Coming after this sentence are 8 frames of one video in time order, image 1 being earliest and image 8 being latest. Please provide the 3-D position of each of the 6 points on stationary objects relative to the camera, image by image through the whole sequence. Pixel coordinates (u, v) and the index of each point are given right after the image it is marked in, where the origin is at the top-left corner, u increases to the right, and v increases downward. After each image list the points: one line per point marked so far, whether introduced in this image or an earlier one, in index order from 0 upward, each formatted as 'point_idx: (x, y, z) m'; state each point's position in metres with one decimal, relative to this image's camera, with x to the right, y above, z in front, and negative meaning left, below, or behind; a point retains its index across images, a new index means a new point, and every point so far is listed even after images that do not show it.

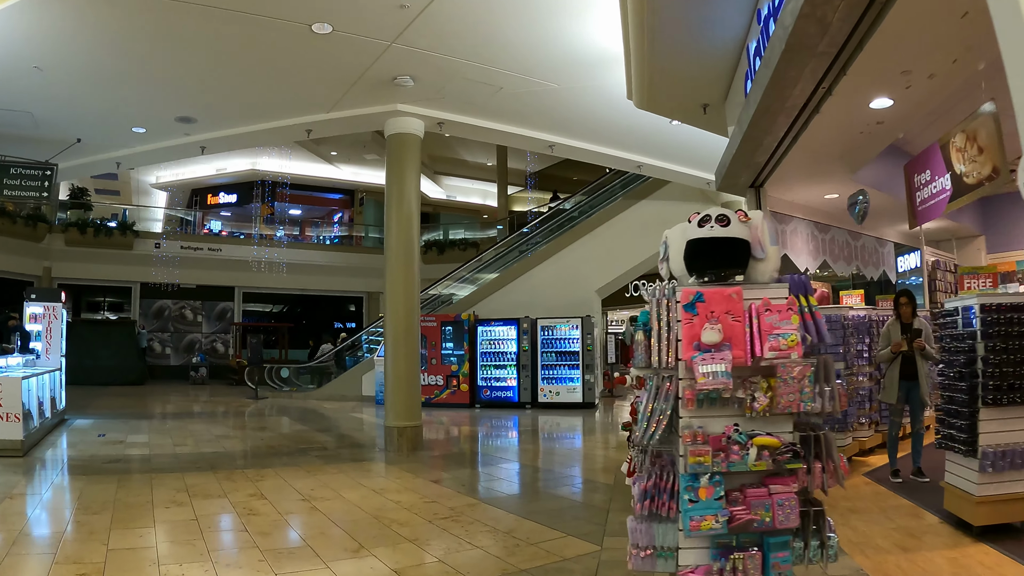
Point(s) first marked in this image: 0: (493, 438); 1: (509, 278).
0: (-0.3, -2.1, +8.4) m
1: (-0.1, +0.2, +11.4) m
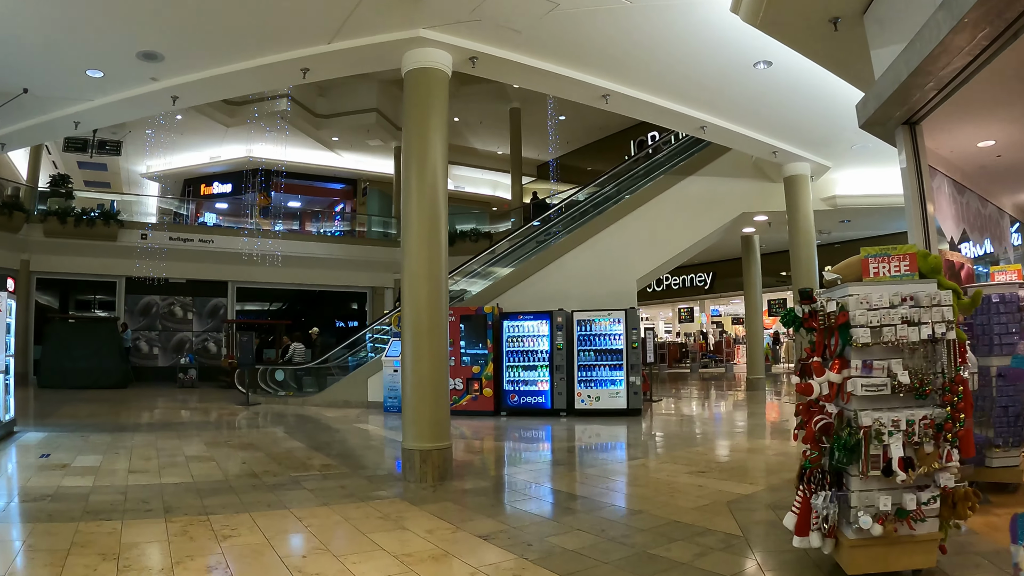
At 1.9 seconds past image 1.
0: (+0.2, -1.9, +6.9) m
1: (+0.4, +0.4, +9.8) m
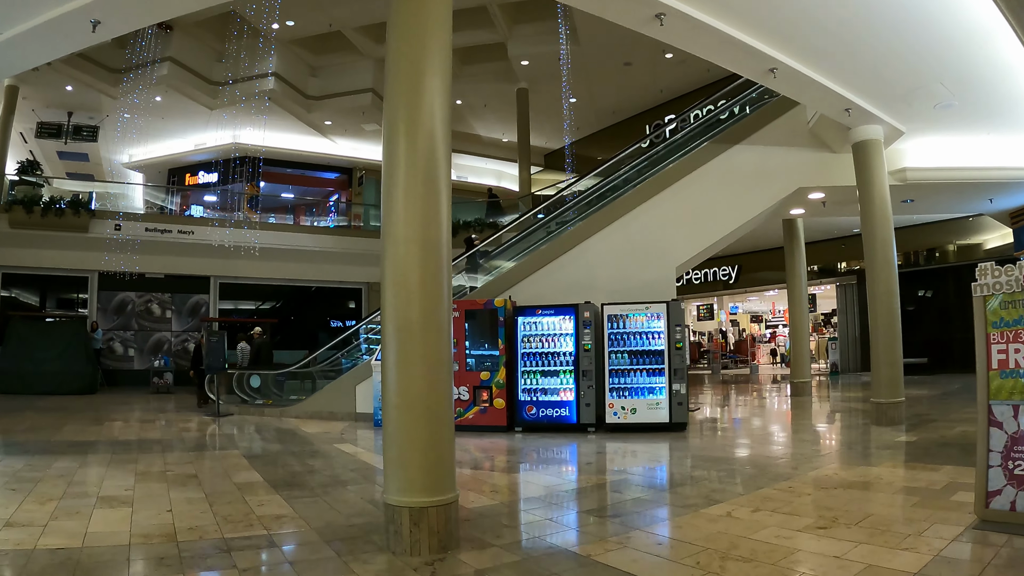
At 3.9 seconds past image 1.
0: (+0.4, -1.7, +5.3) m
1: (+0.6, +0.5, +8.3) m
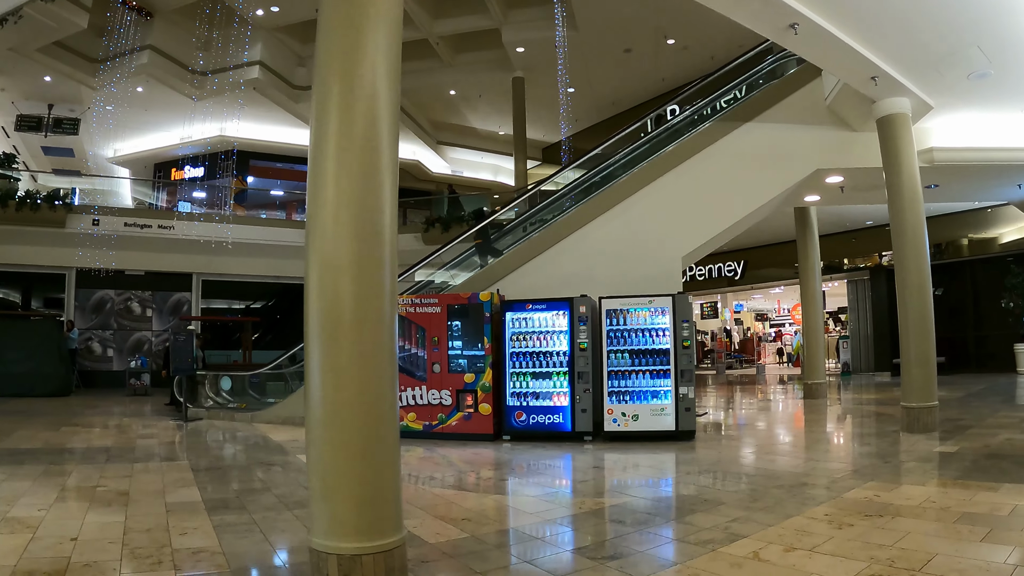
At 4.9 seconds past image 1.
0: (+0.2, -1.7, +4.6) m
1: (+0.5, +0.6, +7.5) m
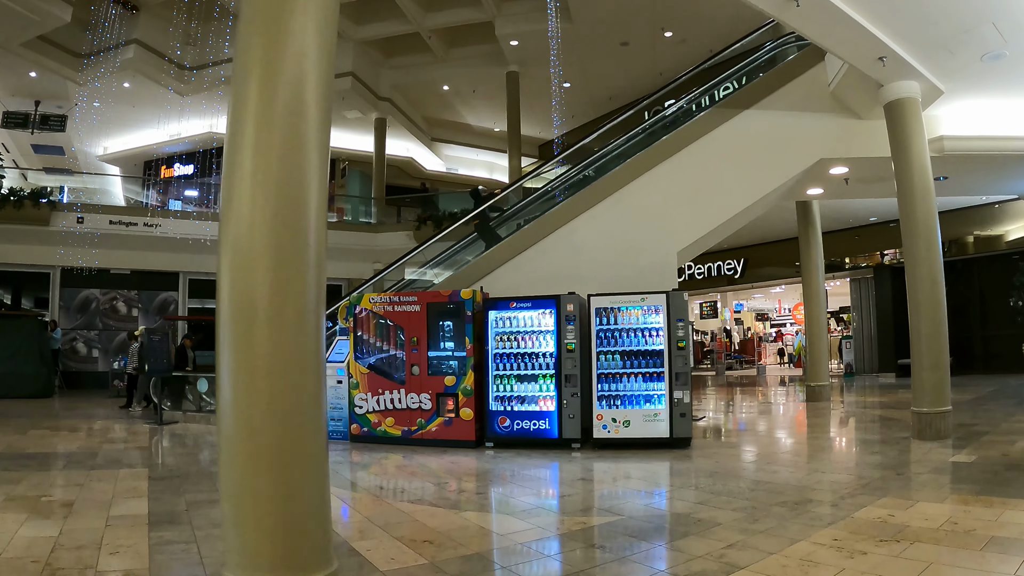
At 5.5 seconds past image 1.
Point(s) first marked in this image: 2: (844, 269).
0: (+0.1, -1.6, +4.2) m
1: (+0.3, +0.7, +7.1) m
2: (+8.5, +0.5, +14.9) m
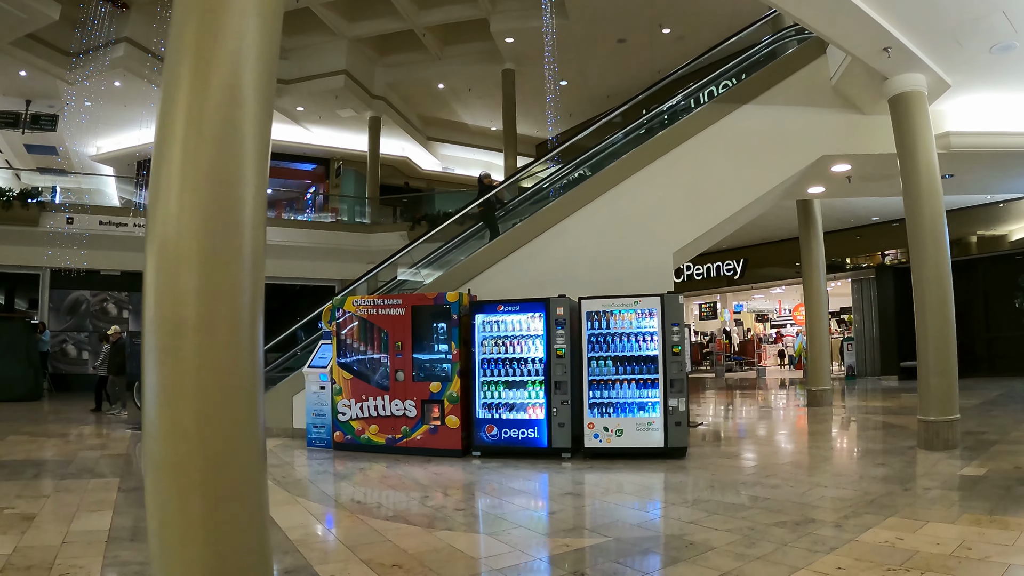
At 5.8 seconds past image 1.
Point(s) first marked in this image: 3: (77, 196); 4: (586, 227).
0: (-0.1, -1.6, +3.9) m
1: (+0.2, +0.6, +6.9) m
2: (+8.4, +0.5, +14.7) m
3: (-11.3, +2.3, +14.7) m
4: (+0.9, +0.7, +6.8) m
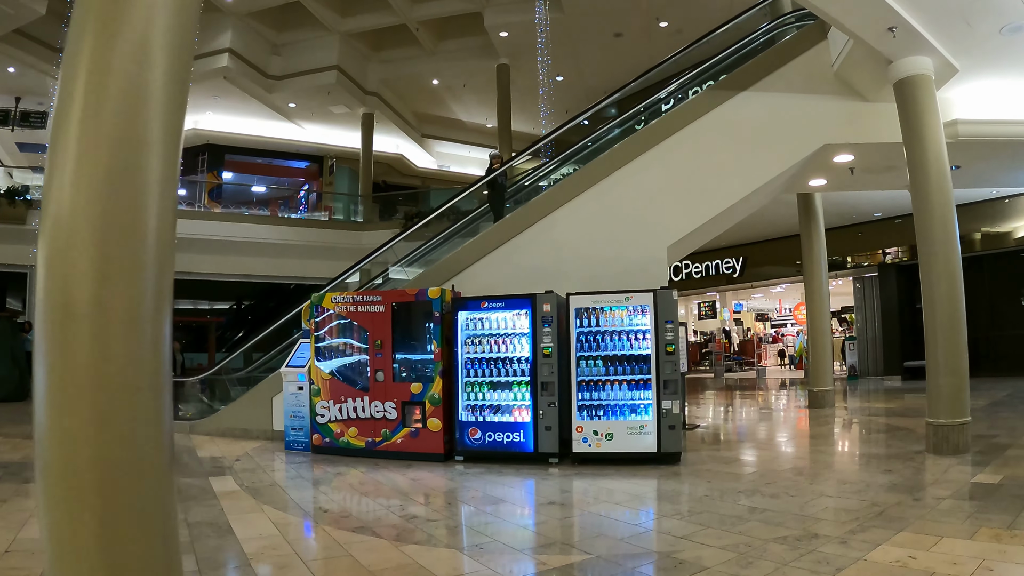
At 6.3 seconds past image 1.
0: (-0.2, -1.6, +3.6) m
1: (0.0, +0.7, +6.6) m
2: (+8.3, +0.5, +14.4) m
3: (-11.4, +2.3, +14.4) m
4: (+0.7, +0.8, +6.5) m
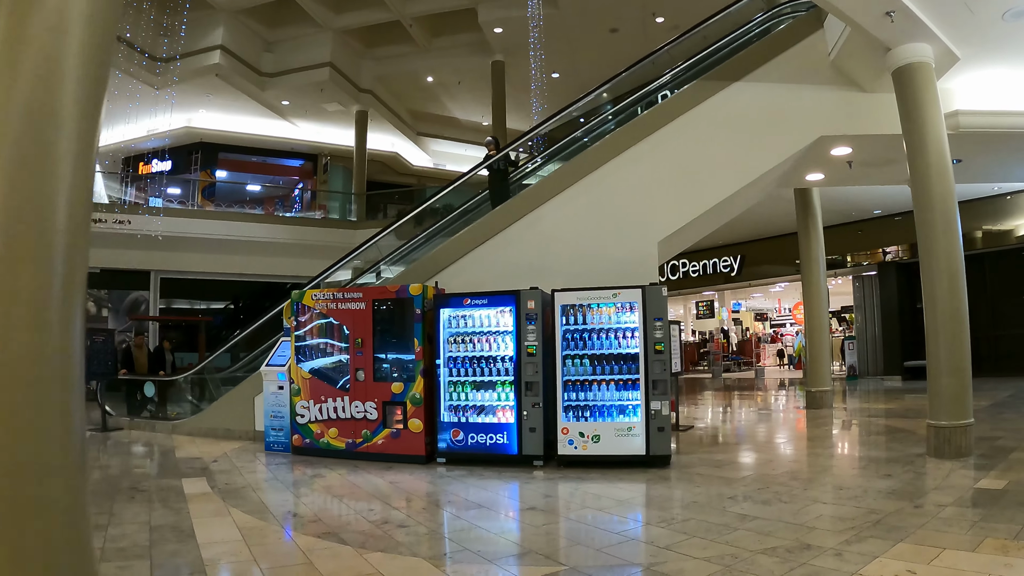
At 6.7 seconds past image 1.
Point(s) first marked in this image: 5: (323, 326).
0: (-0.3, -1.6, +3.4) m
1: (-0.1, +0.7, +6.4) m
2: (+8.1, +0.5, +14.1) m
3: (-11.5, +2.4, +14.2) m
4: (+0.6, +0.8, +6.3) m
5: (-1.9, -0.4, +5.9) m
